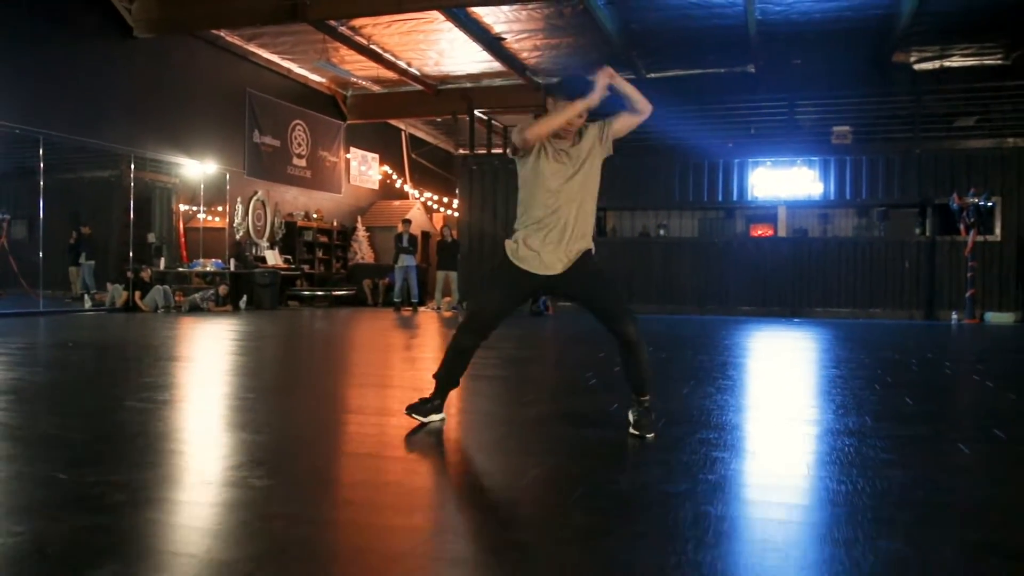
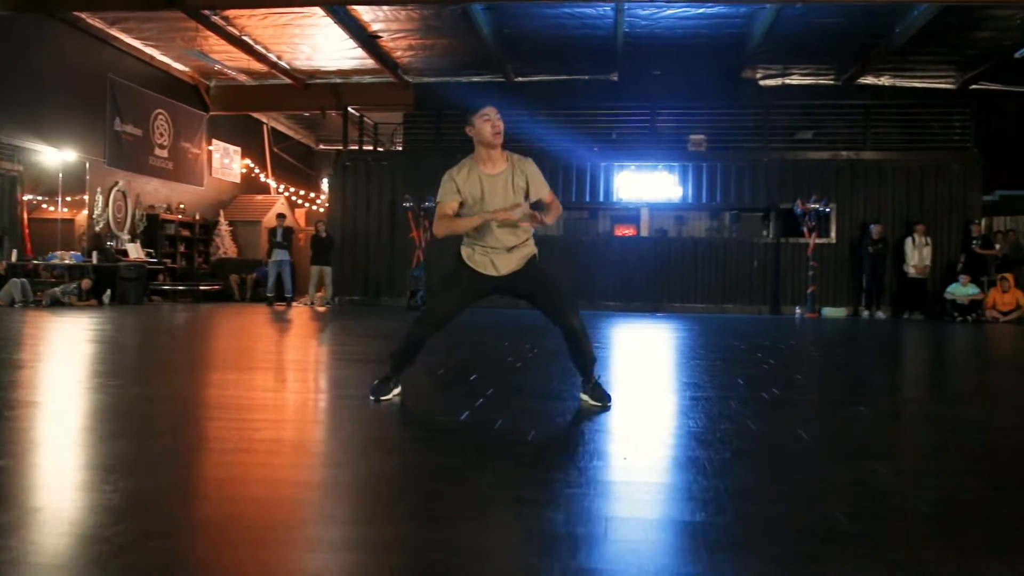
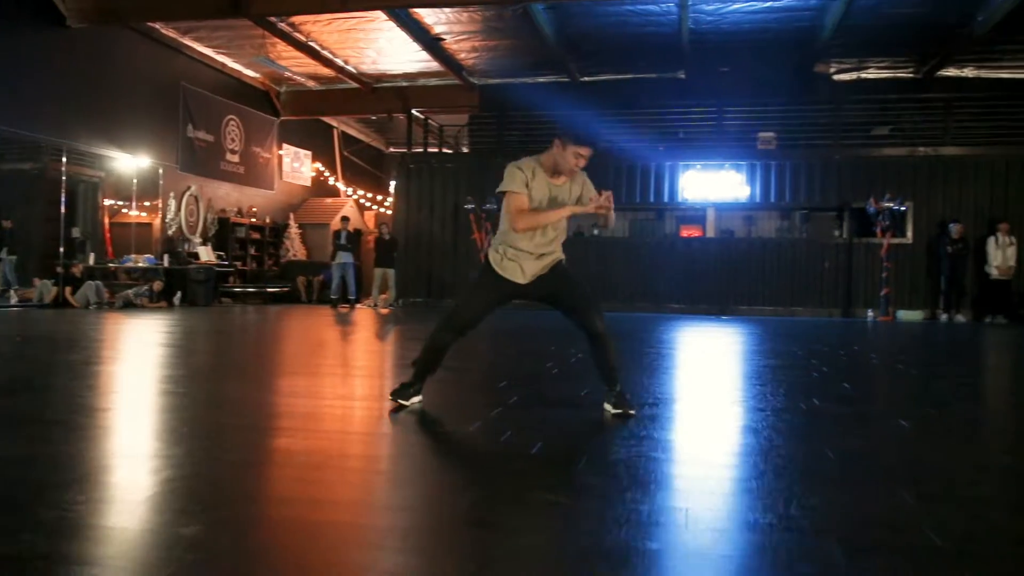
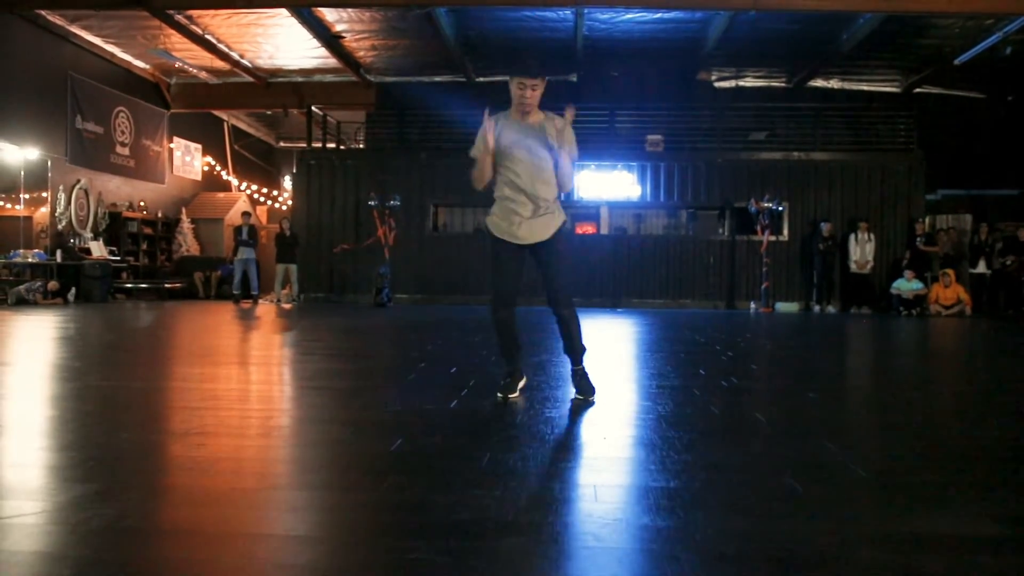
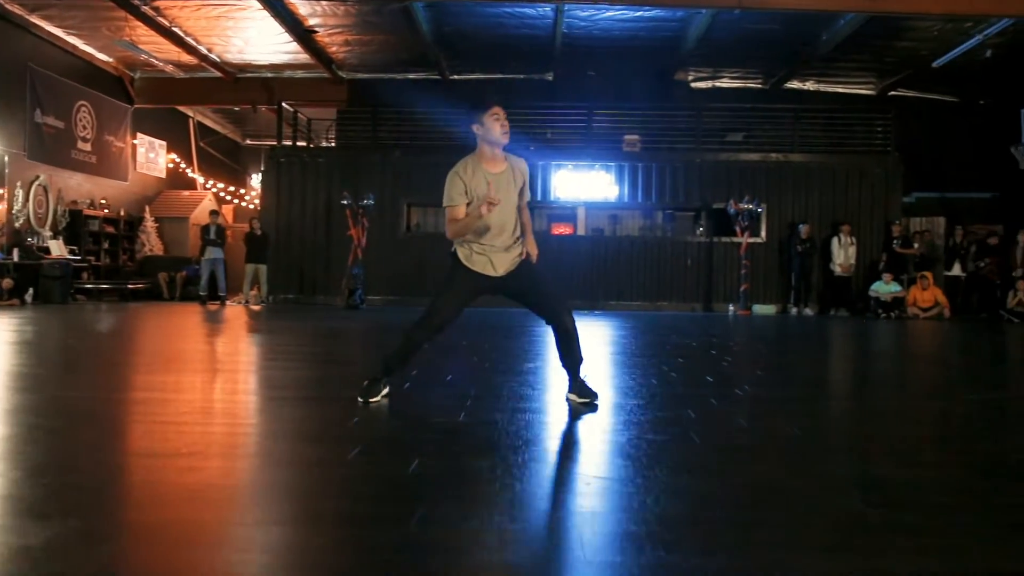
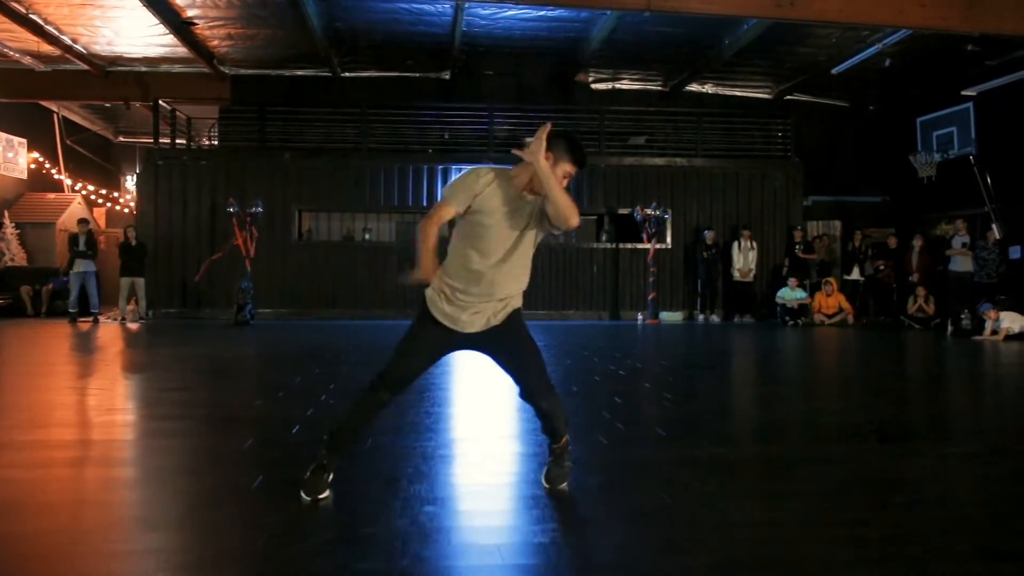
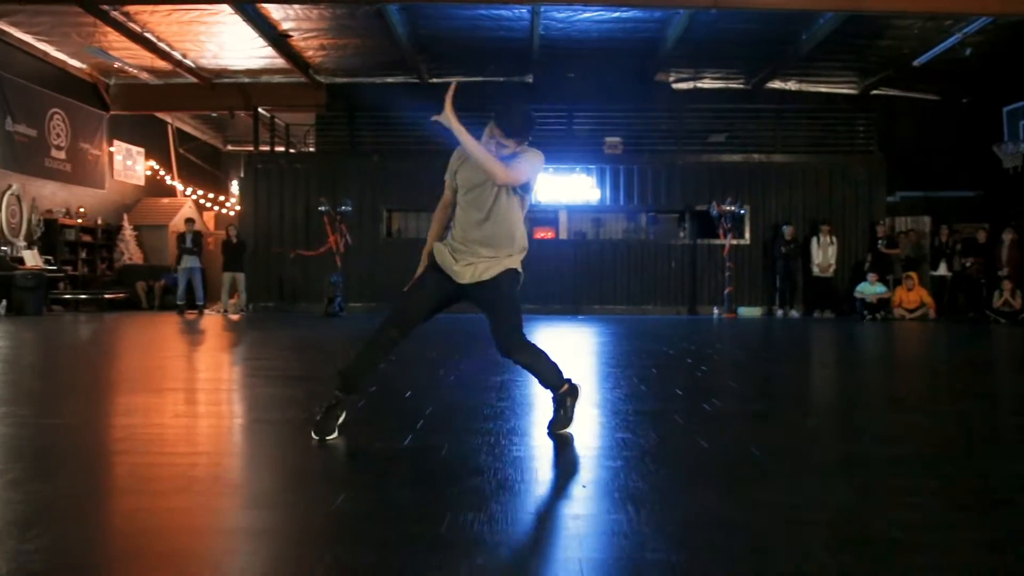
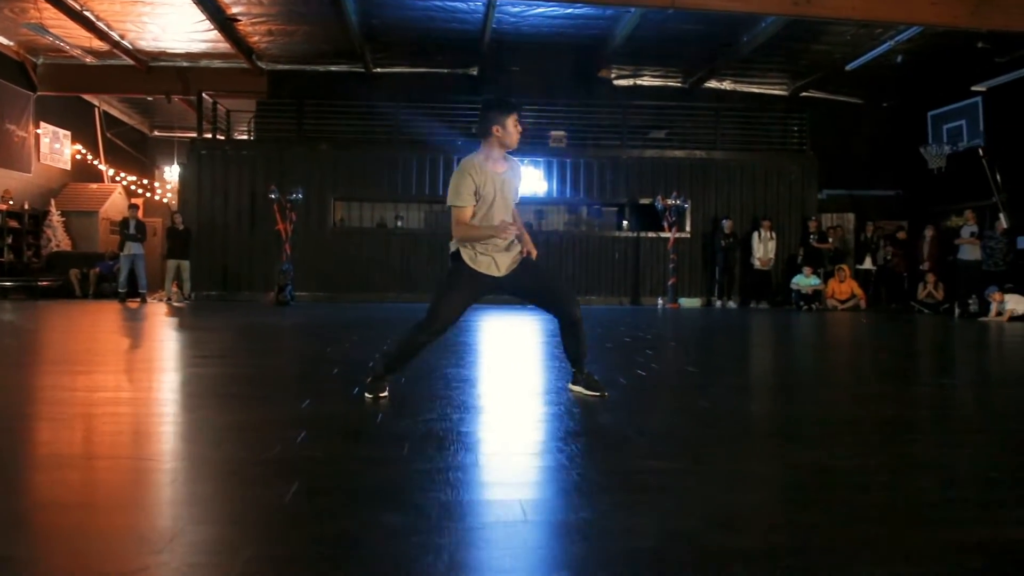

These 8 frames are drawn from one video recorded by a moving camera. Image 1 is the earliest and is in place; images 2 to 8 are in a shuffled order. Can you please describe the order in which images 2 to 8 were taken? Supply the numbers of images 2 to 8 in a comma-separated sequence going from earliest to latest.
3, 2, 5, 8, 6, 7, 4
